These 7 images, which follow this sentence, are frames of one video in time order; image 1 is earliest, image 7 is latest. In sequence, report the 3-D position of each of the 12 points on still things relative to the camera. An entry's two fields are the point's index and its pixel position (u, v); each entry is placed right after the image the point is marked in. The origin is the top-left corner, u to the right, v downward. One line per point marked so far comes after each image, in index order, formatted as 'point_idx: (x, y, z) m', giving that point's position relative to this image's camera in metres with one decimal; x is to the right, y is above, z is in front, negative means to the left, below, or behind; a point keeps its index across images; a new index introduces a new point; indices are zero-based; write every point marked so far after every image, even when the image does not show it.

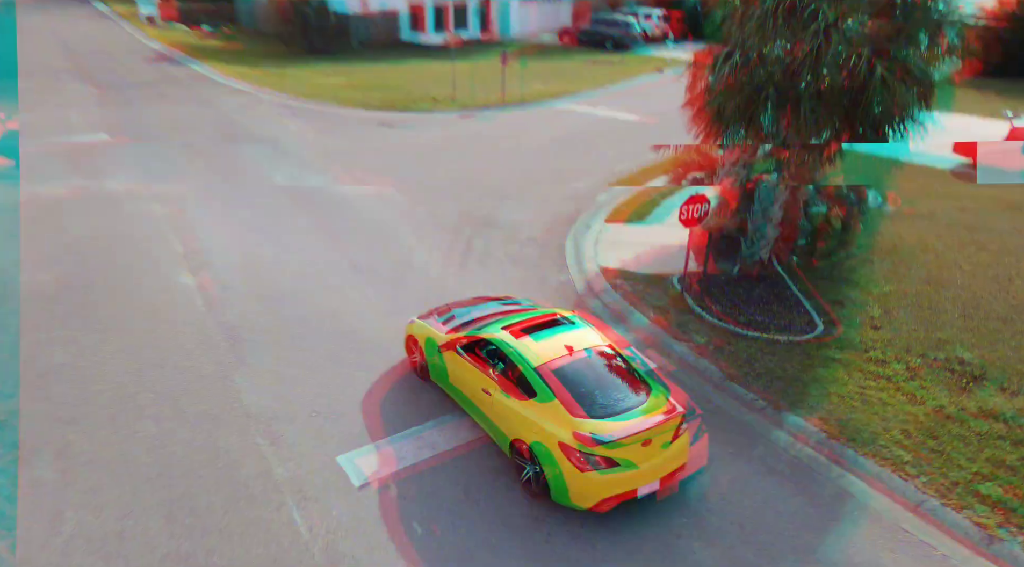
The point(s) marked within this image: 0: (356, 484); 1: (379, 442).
0: (-1.5, -2.1, +6.4) m
1: (-1.5, -1.8, +7.0) m
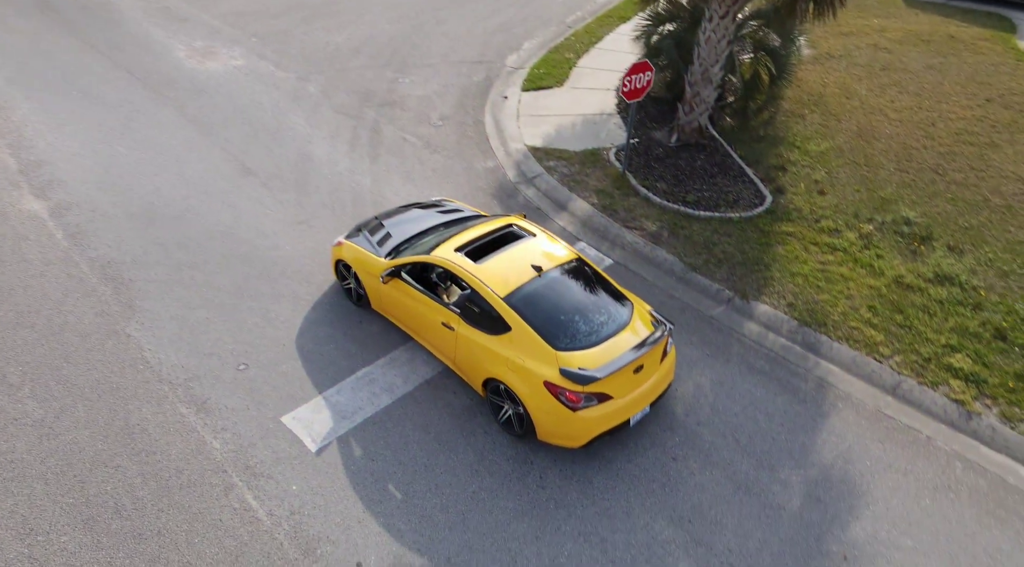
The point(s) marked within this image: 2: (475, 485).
0: (-1.7, -1.5, +5.5) m
1: (-1.8, -1.1, +6.1) m
2: (-0.3, -1.7, +5.3) m
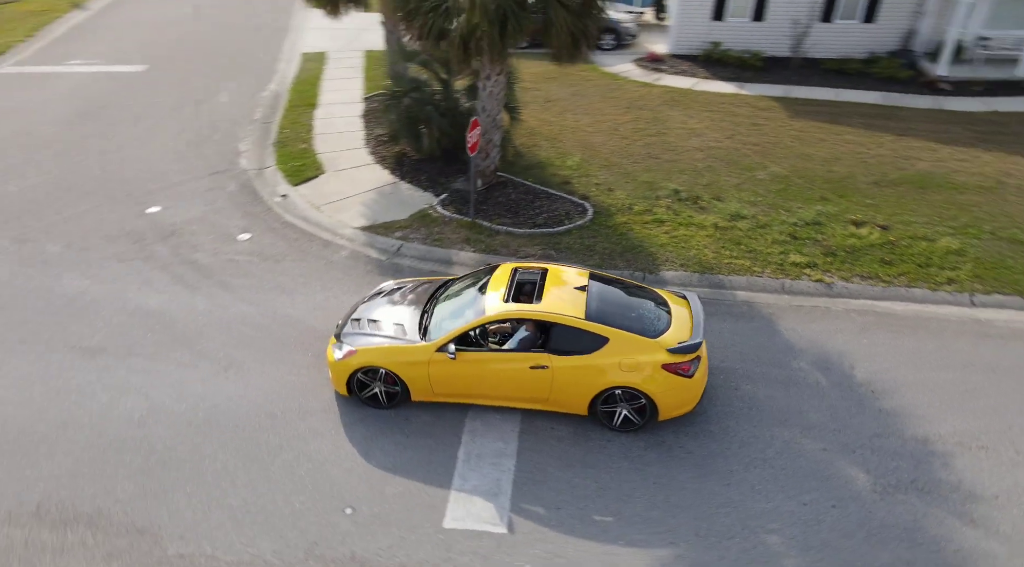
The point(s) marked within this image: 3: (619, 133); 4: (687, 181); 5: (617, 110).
0: (0.0, -2.1, +5.2) m
1: (-0.5, -1.8, +5.7) m
2: (+1.3, -1.8, +5.8) m
3: (+2.8, +4.0, +16.8) m
4: (+3.7, +2.1, +13.2) m
5: (+3.2, +5.3, +19.1) m
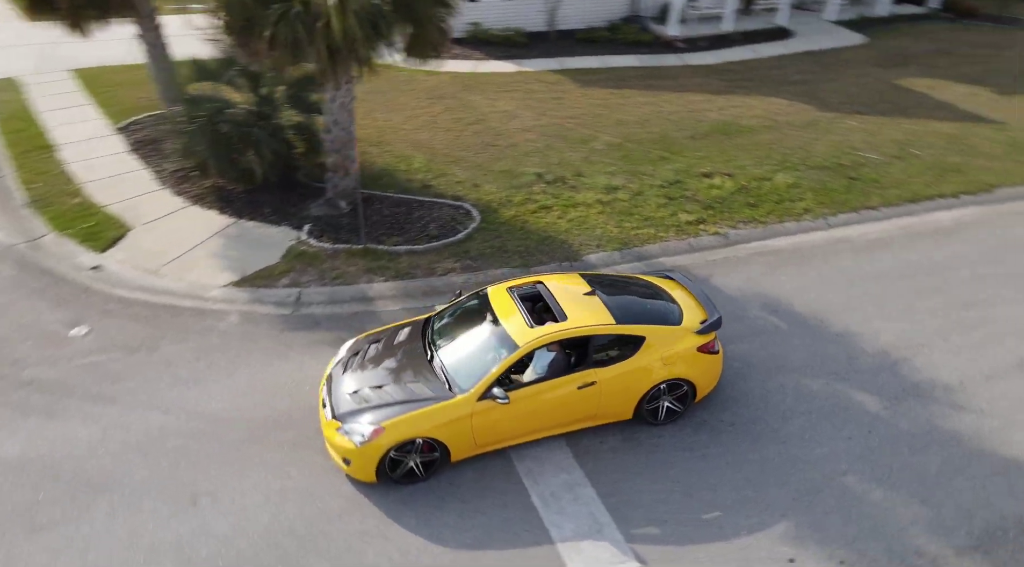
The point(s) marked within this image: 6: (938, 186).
0: (+1.0, -2.2, +5.0) m
1: (+0.3, -2.1, +5.2) m
2: (+2.0, -1.7, +6.0) m
3: (-1.9, +4.1, +16.4) m
4: (+0.6, +2.6, +13.5) m
5: (-2.7, +5.3, +18.6) m
6: (+9.2, +2.0, +13.4) m
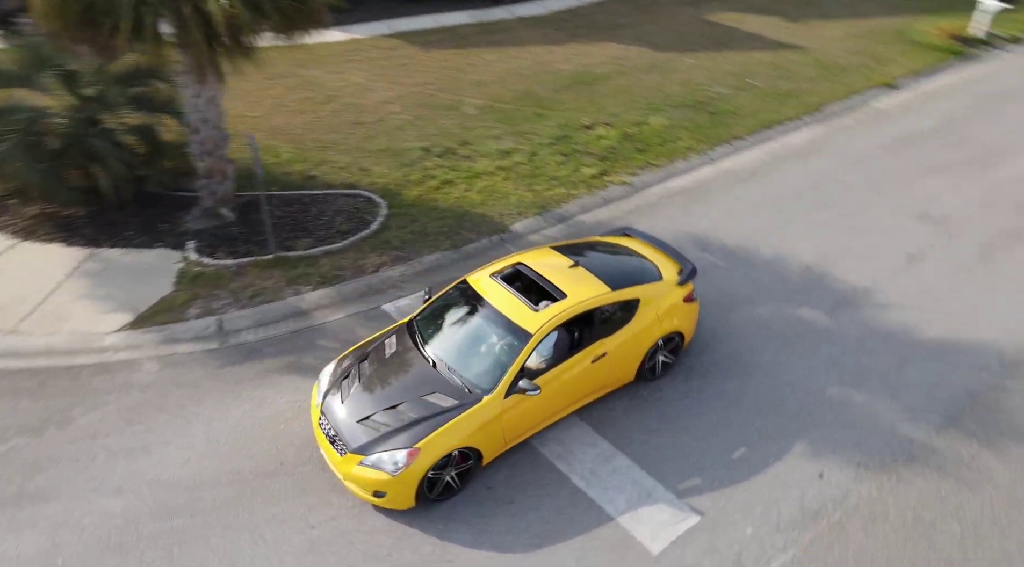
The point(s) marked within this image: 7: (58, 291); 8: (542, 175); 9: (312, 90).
0: (+1.6, -1.9, +5.2) m
1: (+0.8, -1.9, +5.3) m
2: (+2.1, -1.2, +6.4) m
3: (-5.2, +4.2, +15.0) m
4: (-1.9, +3.0, +12.9) m
5: (-6.8, +5.3, +16.8) m
6: (+6.4, +4.1, +15.1) m
7: (-6.6, -0.1, +9.0) m
8: (+0.5, +1.8, +10.7) m
9: (-5.0, +4.9, +16.0) m
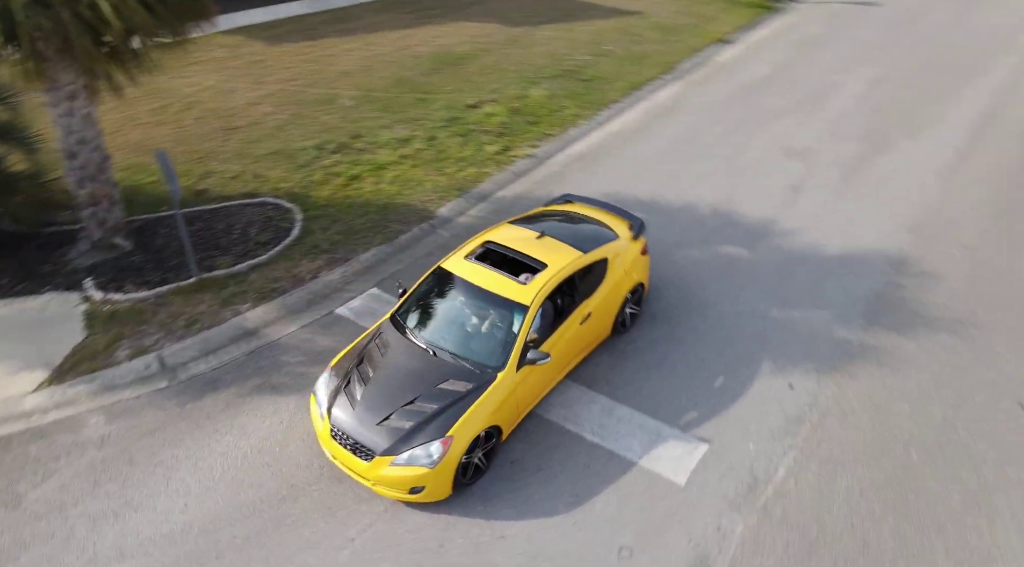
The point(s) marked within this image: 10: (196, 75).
0: (+1.8, -1.5, +5.8) m
1: (+1.1, -1.6, +5.7) m
2: (+2.0, -0.6, +7.0) m
3: (-7.9, +3.5, +13.5) m
4: (-4.0, +2.9, +12.3) m
5: (-10.0, +4.4, +15.0) m
6: (+3.3, +5.4, +16.2) m
7: (-7.1, -1.0, +7.6) m
8: (-1.0, +2.1, +10.7) m
9: (-8.0, +4.3, +14.6) m
10: (-7.8, +5.3, +15.9) m
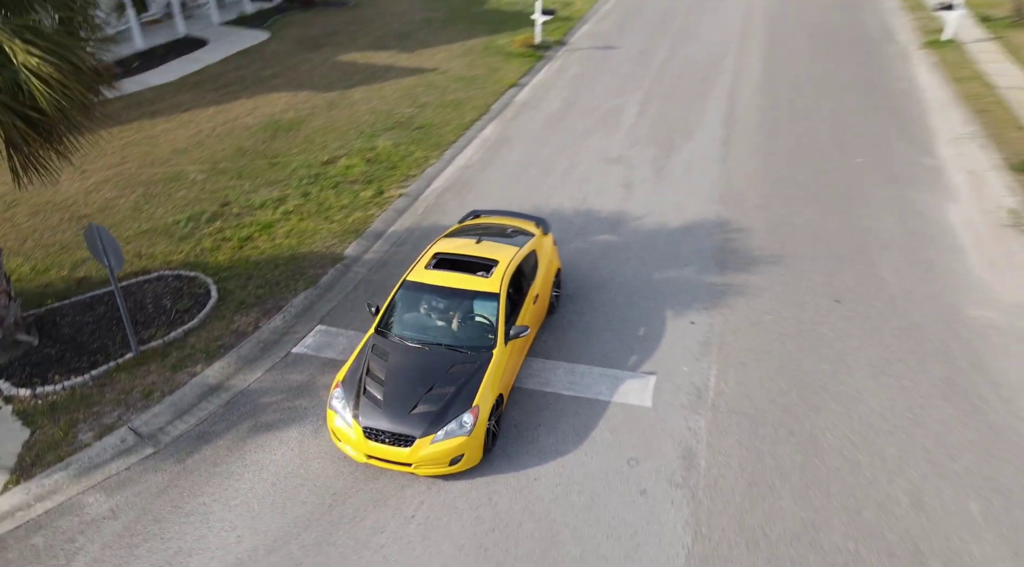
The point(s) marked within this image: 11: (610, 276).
0: (+1.7, -1.0, +7.3) m
1: (+1.1, -1.2, +7.0) m
2: (+1.3, -0.3, +8.5) m
3: (-10.6, +1.1, +12.1) m
4: (-6.4, +1.4, +12.1) m
5: (-13.1, +1.4, +12.9) m
6: (-1.2, +4.8, +18.1) m
7: (-7.3, -2.4, +6.4) m
8: (-3.1, +1.4, +11.4) m
9: (-11.1, +1.7, +13.1) m
10: (-11.5, +2.6, +14.5) m
11: (+1.6, +0.2, +9.1) m
